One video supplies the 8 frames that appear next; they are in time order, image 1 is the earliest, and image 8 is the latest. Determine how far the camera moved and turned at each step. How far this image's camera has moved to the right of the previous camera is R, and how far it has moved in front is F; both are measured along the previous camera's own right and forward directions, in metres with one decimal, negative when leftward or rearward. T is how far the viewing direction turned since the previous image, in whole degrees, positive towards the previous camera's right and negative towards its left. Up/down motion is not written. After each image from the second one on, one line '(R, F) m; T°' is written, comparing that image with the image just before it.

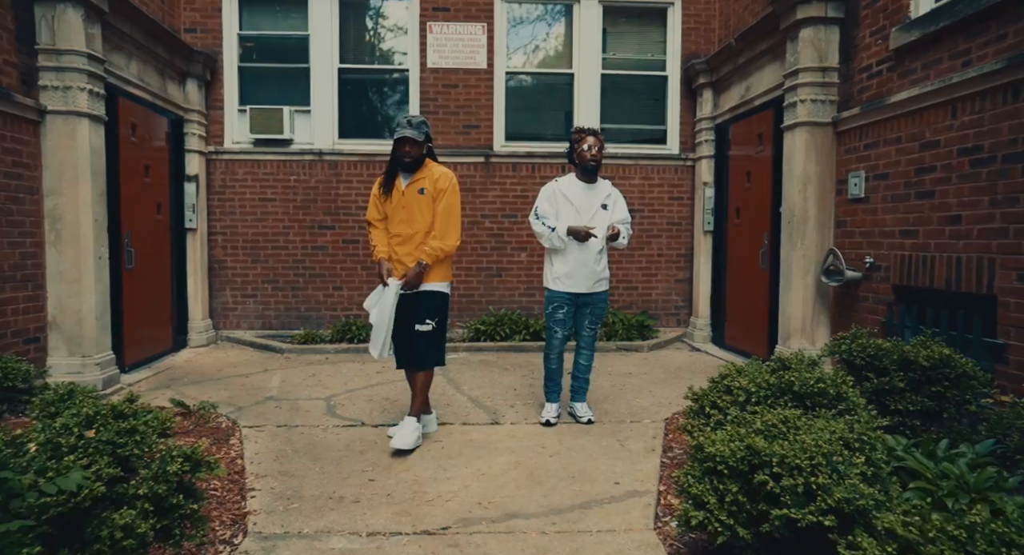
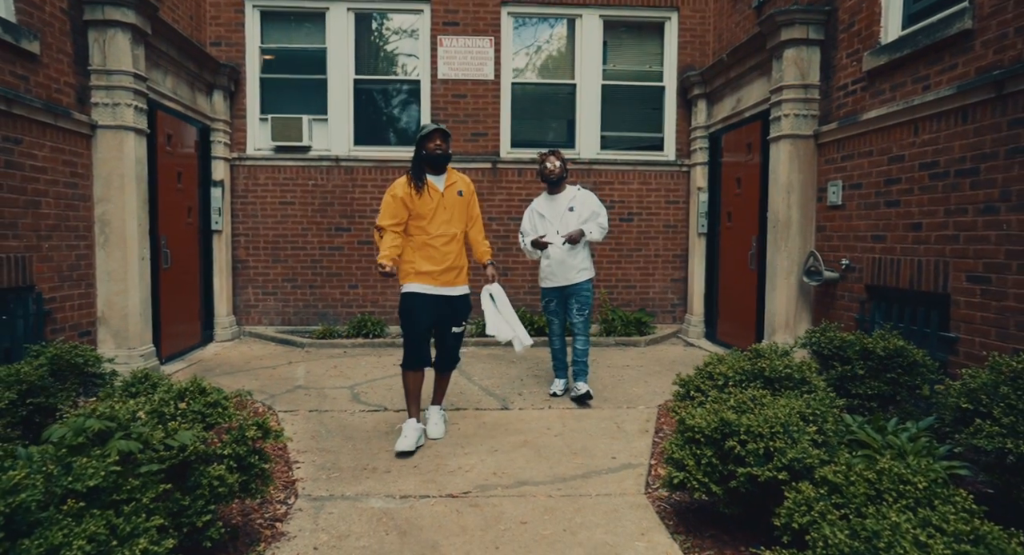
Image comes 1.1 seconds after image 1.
(-0.1, -0.5) m; 0°
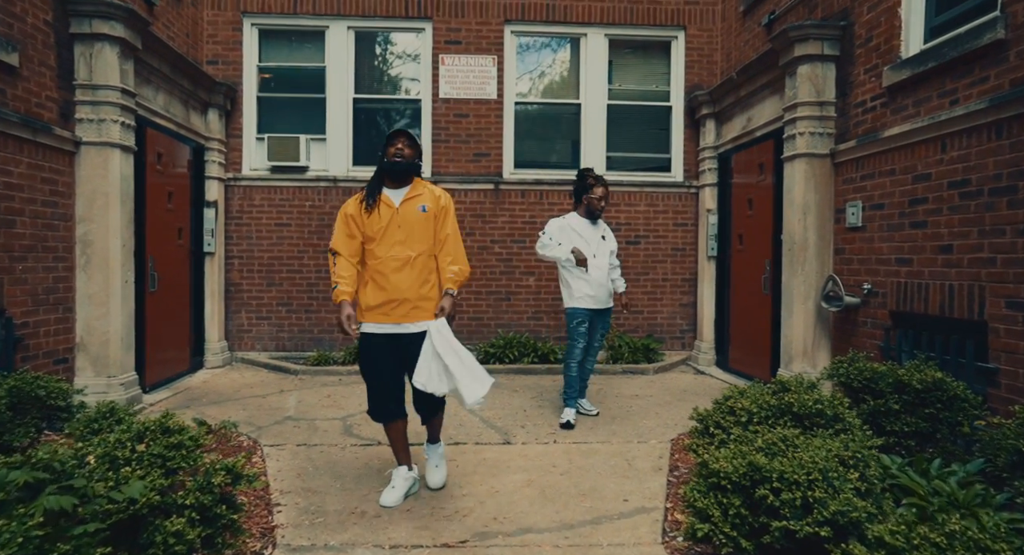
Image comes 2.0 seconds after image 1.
(0.0, +0.3) m; 0°
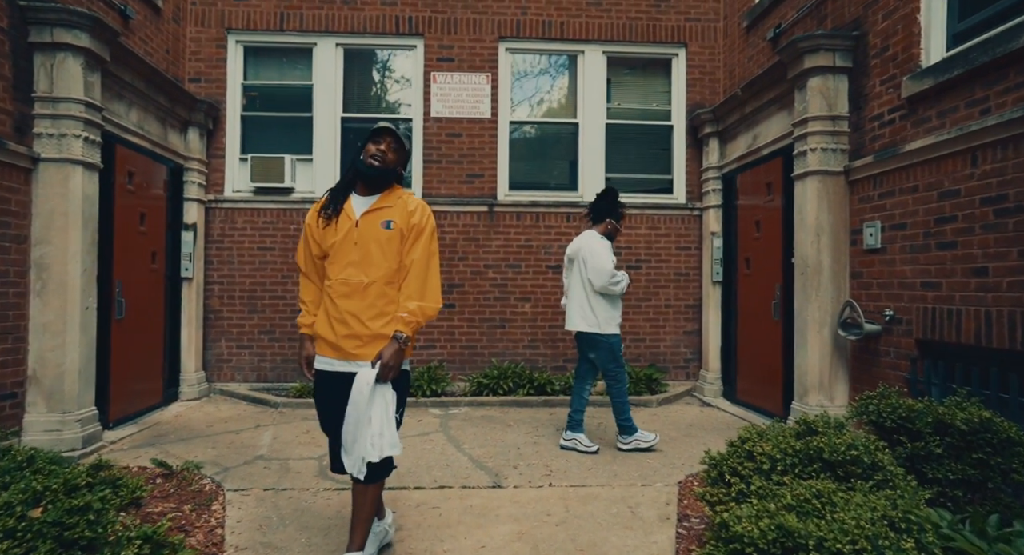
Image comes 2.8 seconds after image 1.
(+0.1, +0.4) m; 0°
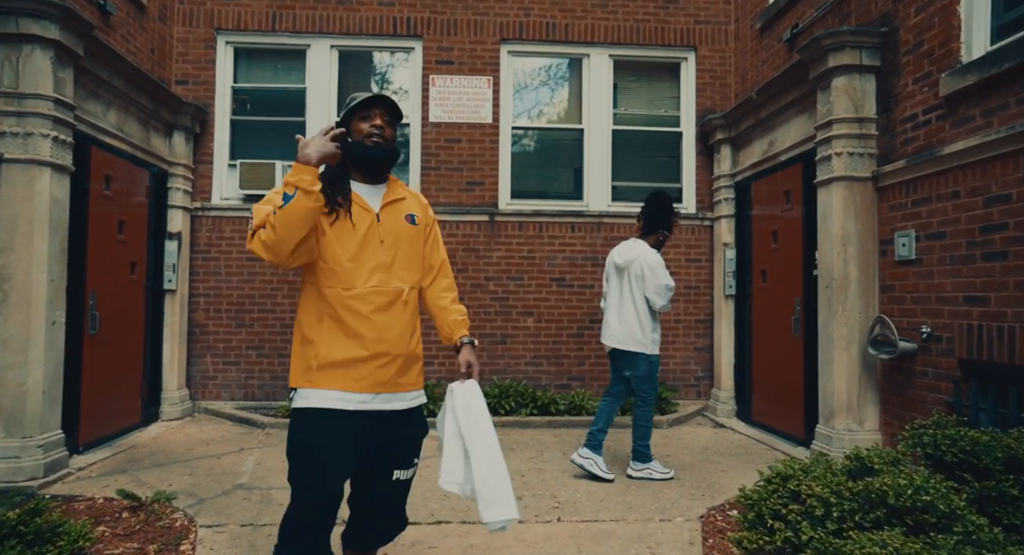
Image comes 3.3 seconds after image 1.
(0.0, +0.4) m; 0°
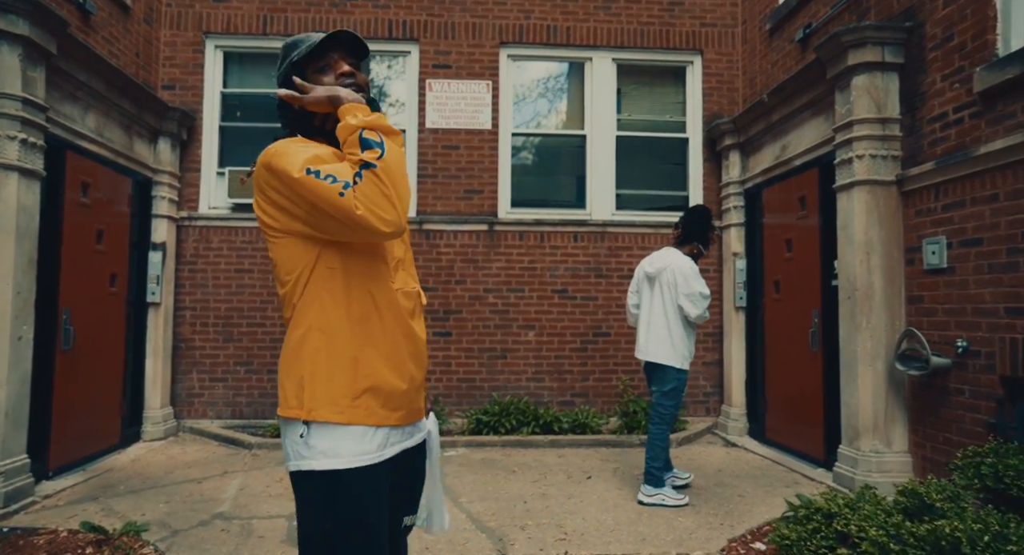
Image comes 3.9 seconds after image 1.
(0.0, +0.3) m; 0°
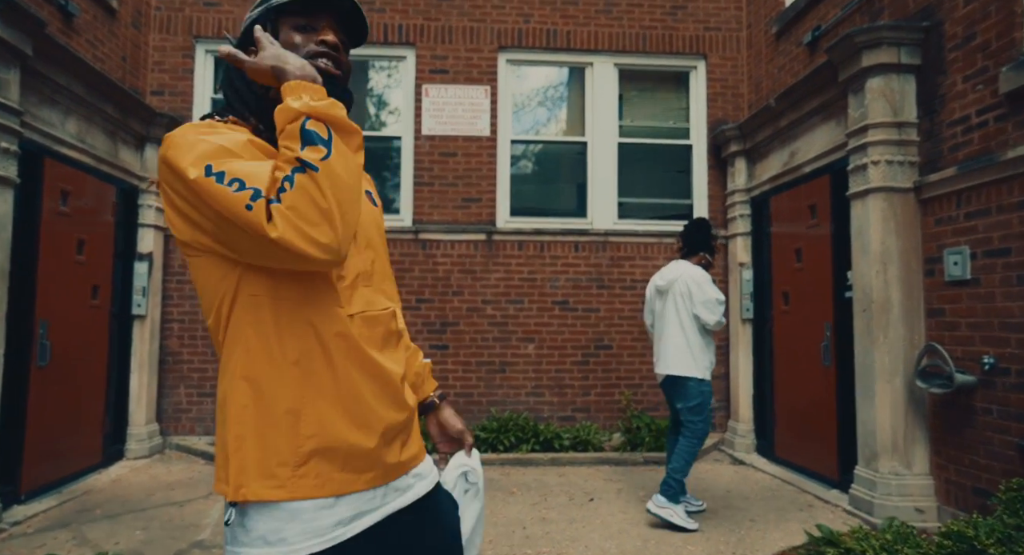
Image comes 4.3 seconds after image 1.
(0.0, +0.2) m; 0°
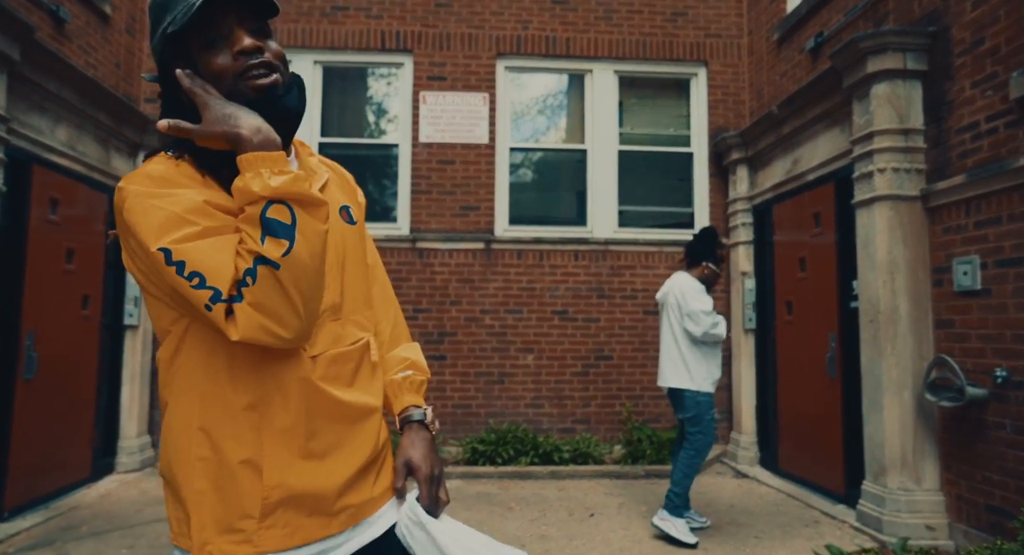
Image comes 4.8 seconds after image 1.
(0.0, +0.1) m; 0°
